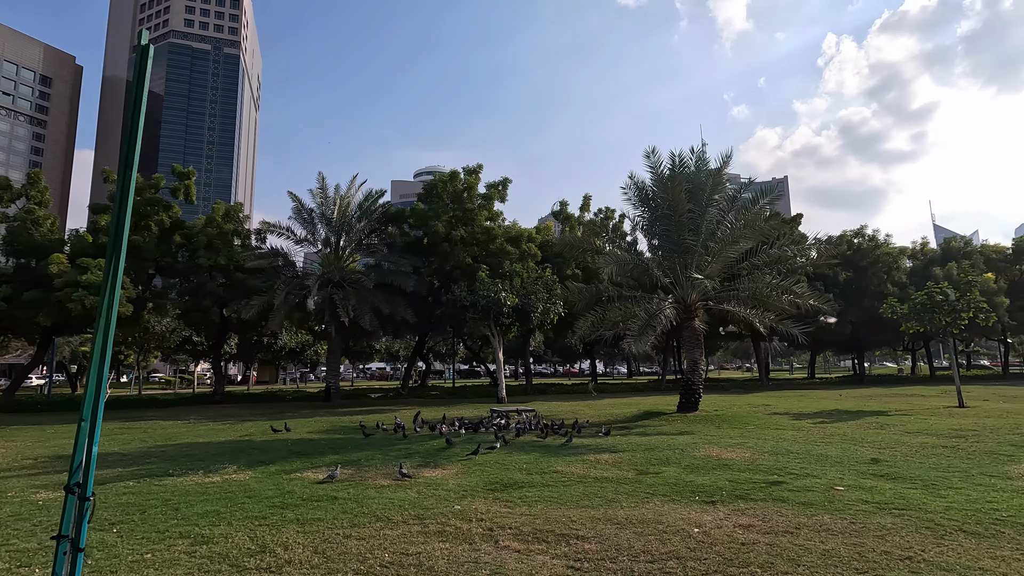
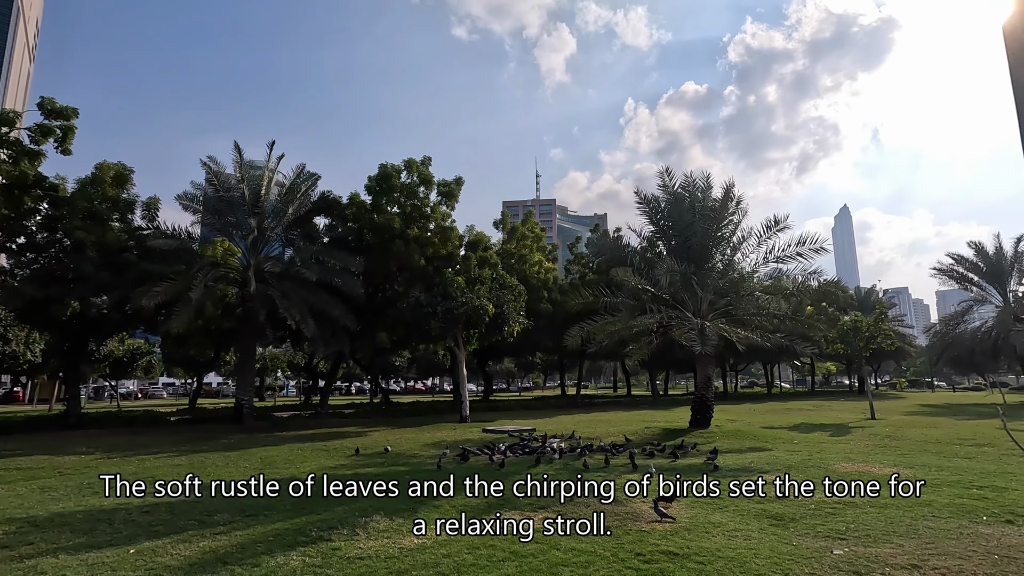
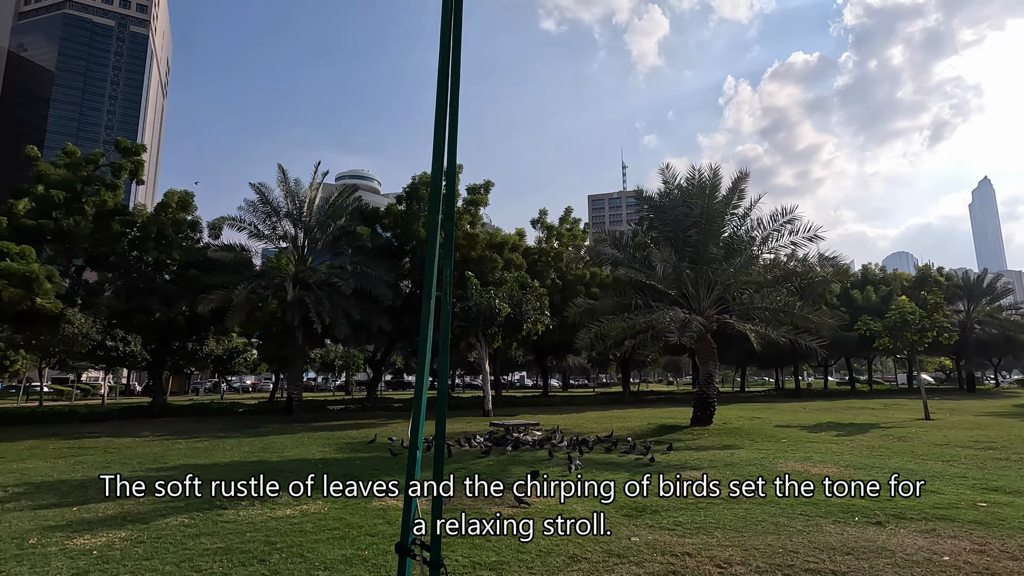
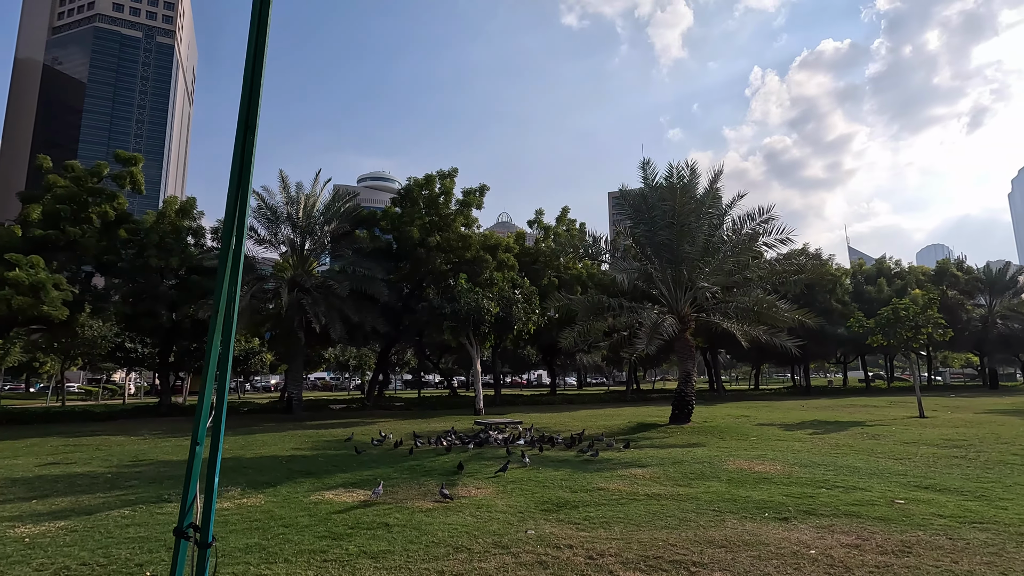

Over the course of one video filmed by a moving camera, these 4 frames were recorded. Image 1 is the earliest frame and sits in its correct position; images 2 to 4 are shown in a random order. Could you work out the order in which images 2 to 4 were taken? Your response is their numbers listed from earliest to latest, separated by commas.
4, 3, 2
